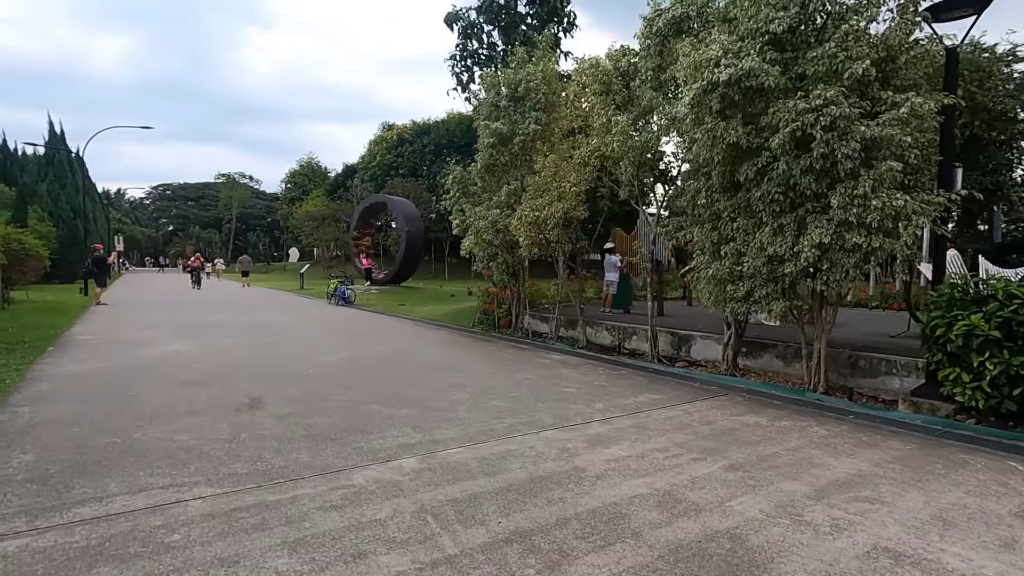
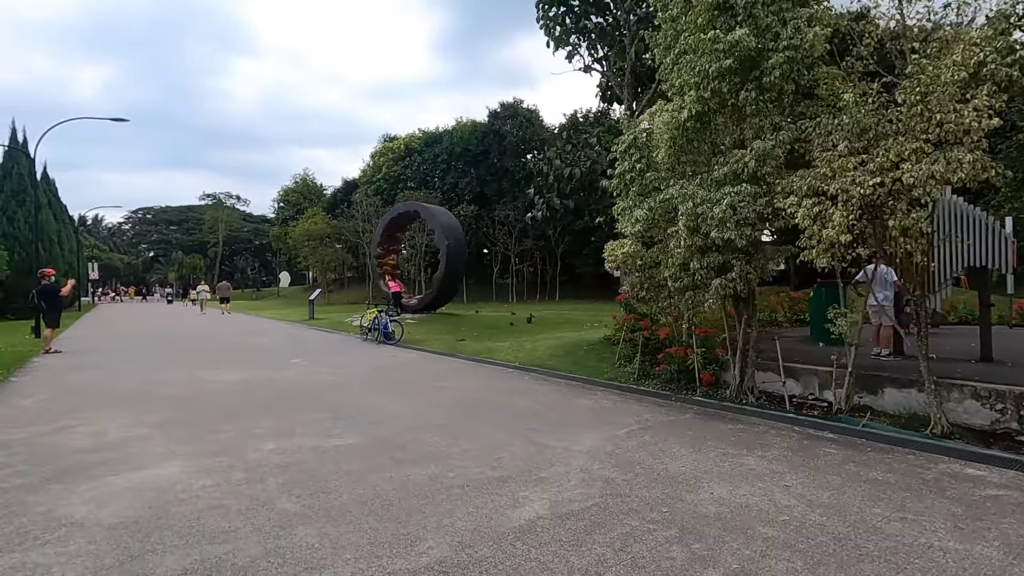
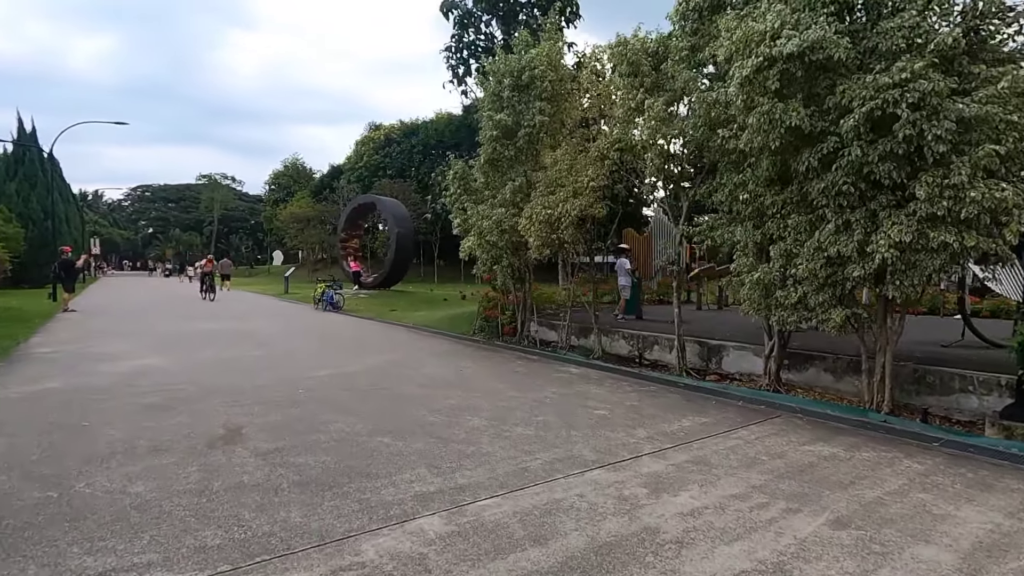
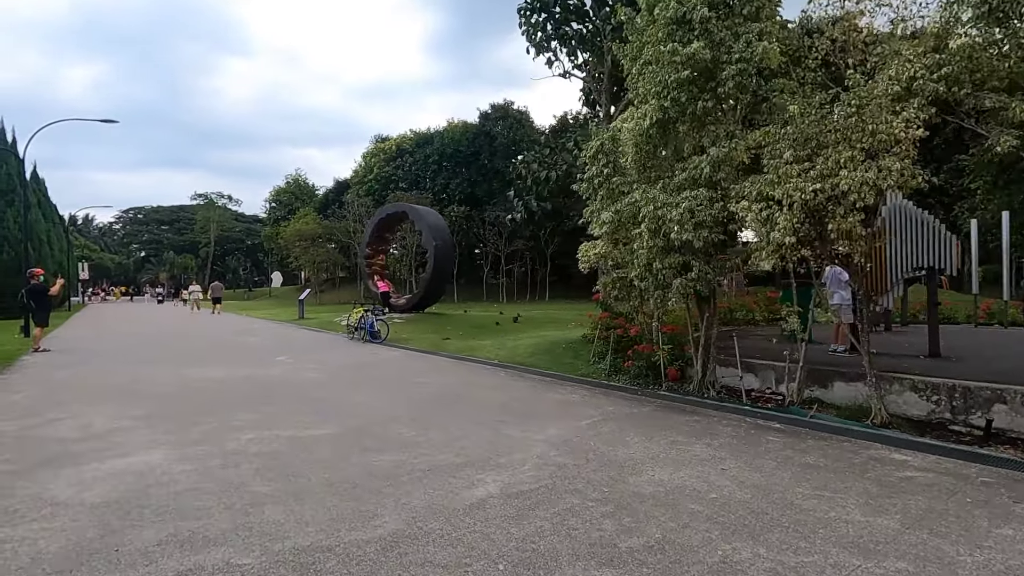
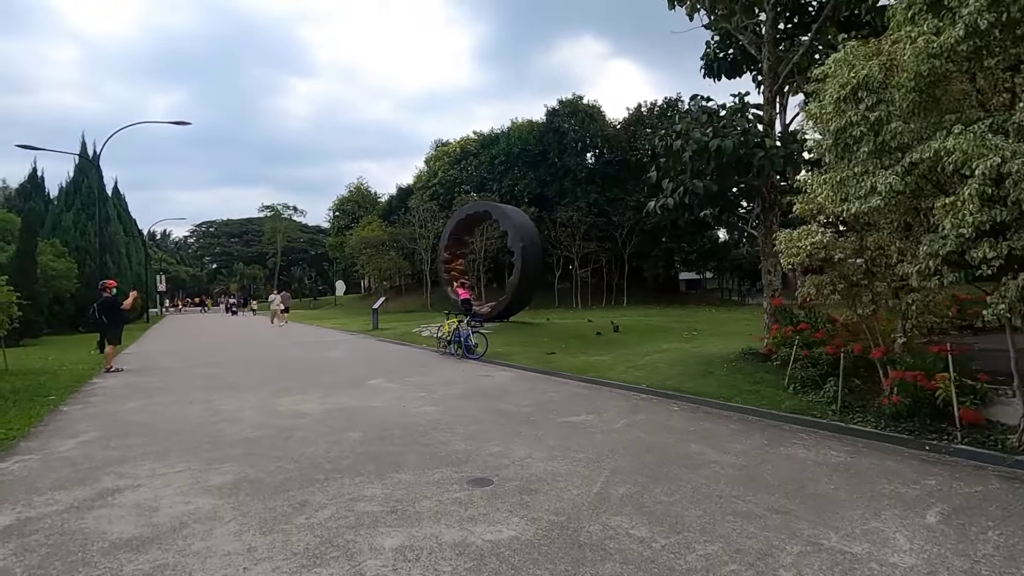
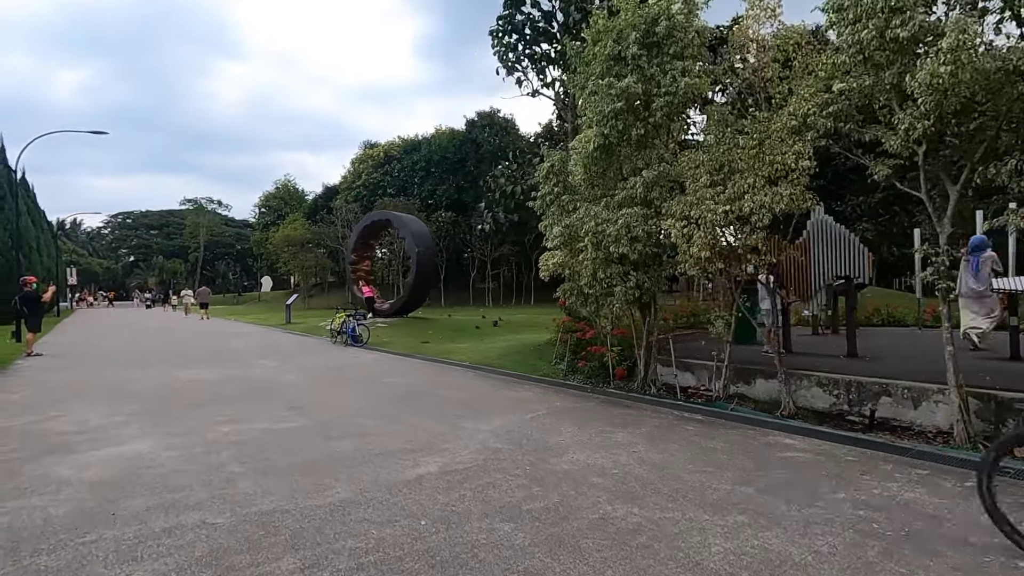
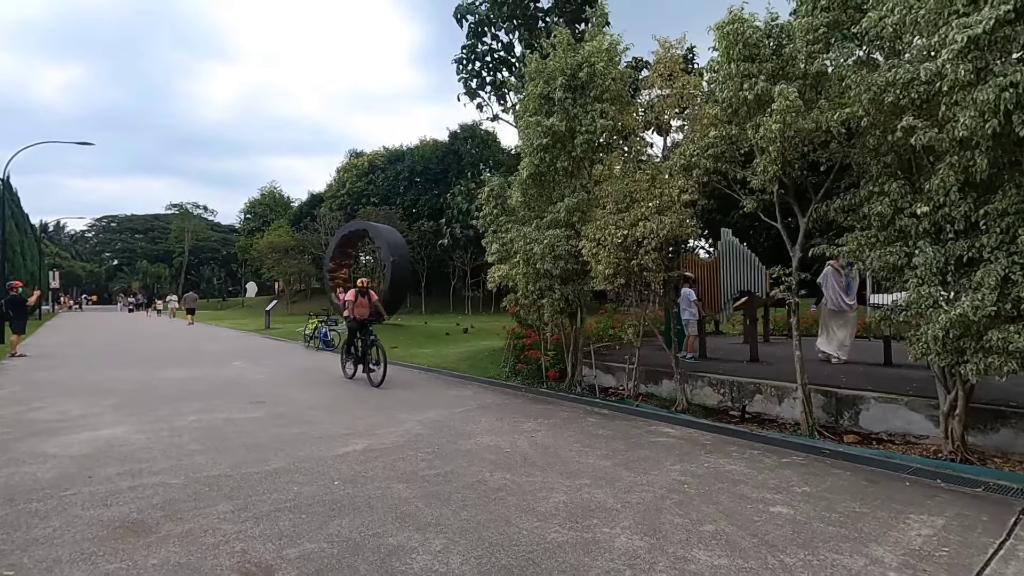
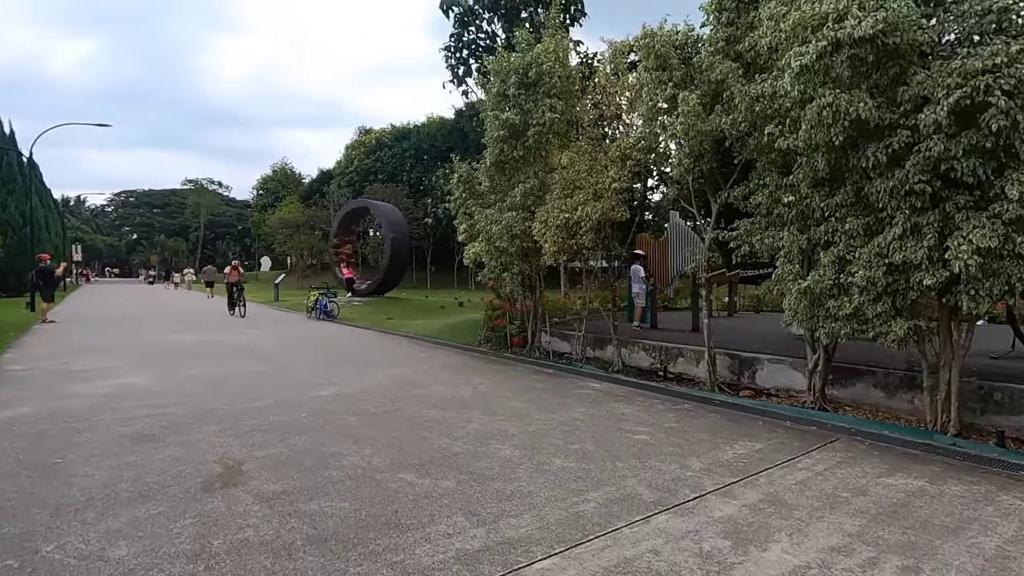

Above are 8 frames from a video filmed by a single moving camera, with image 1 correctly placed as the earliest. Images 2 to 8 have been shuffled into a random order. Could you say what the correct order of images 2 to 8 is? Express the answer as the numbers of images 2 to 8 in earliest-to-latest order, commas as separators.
3, 8, 7, 6, 4, 2, 5
